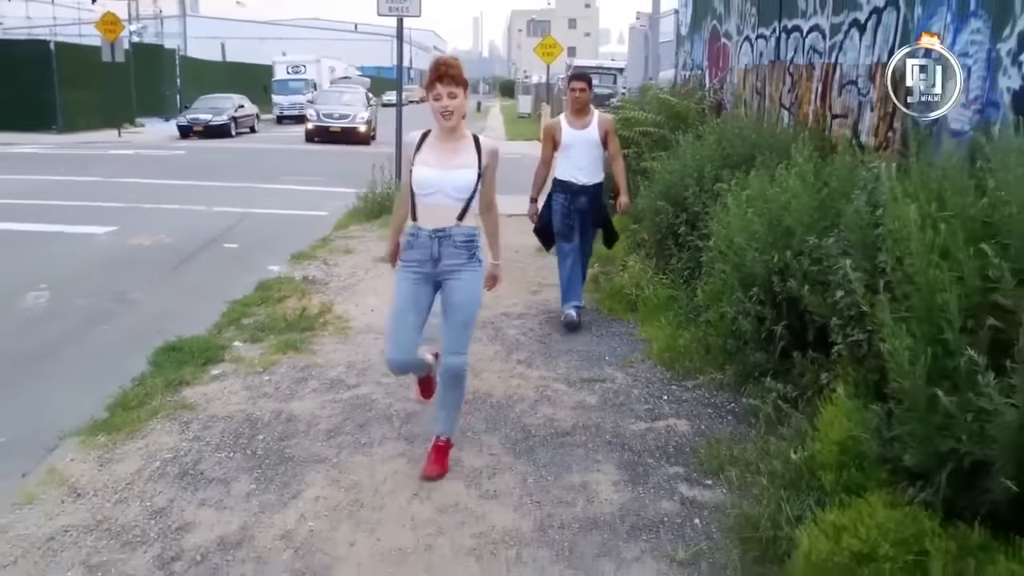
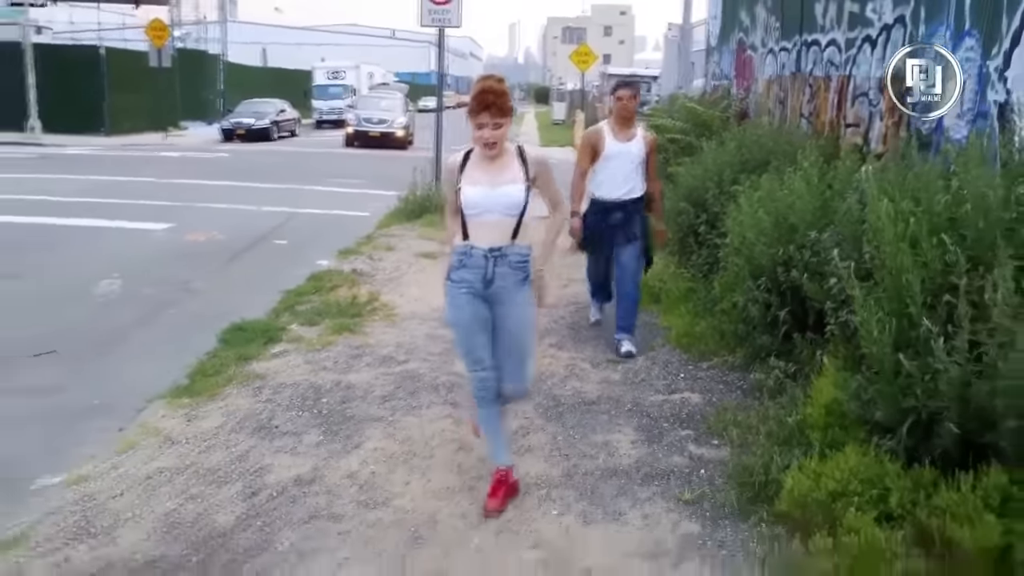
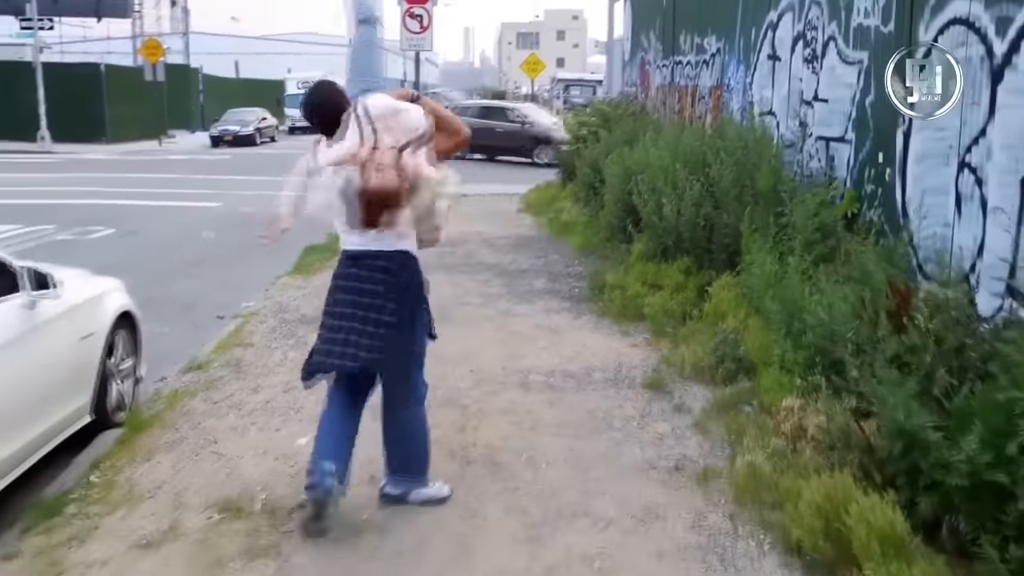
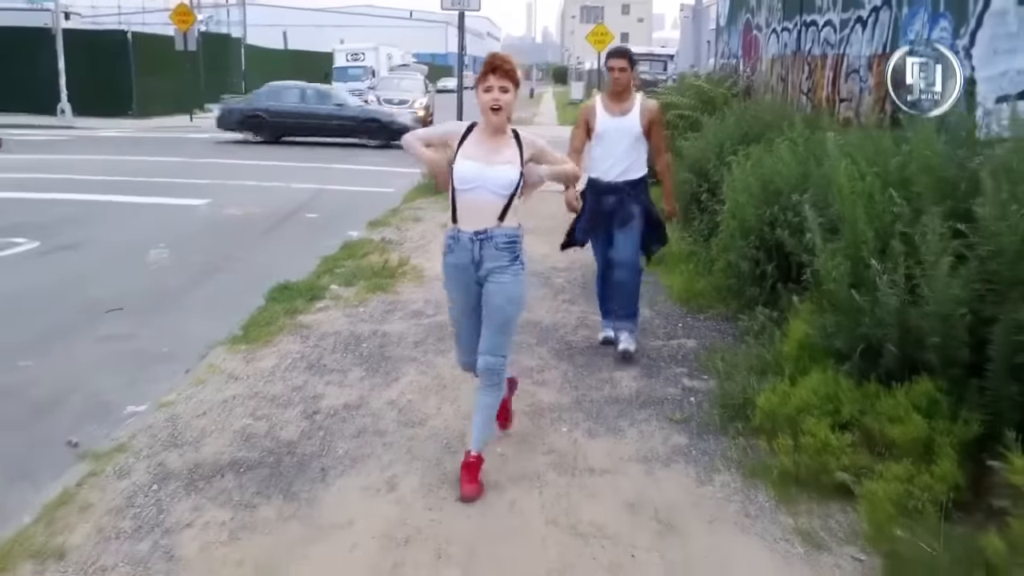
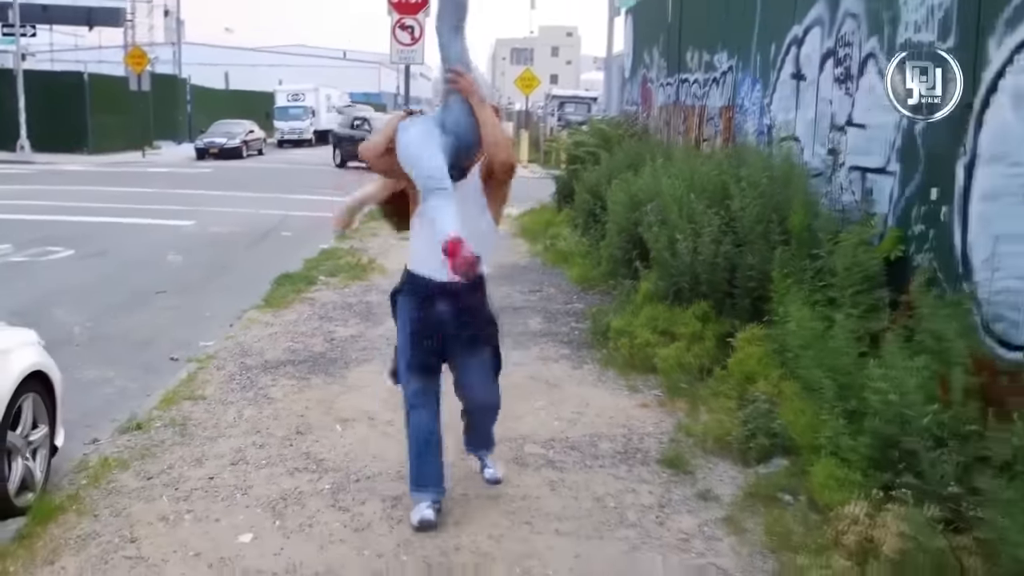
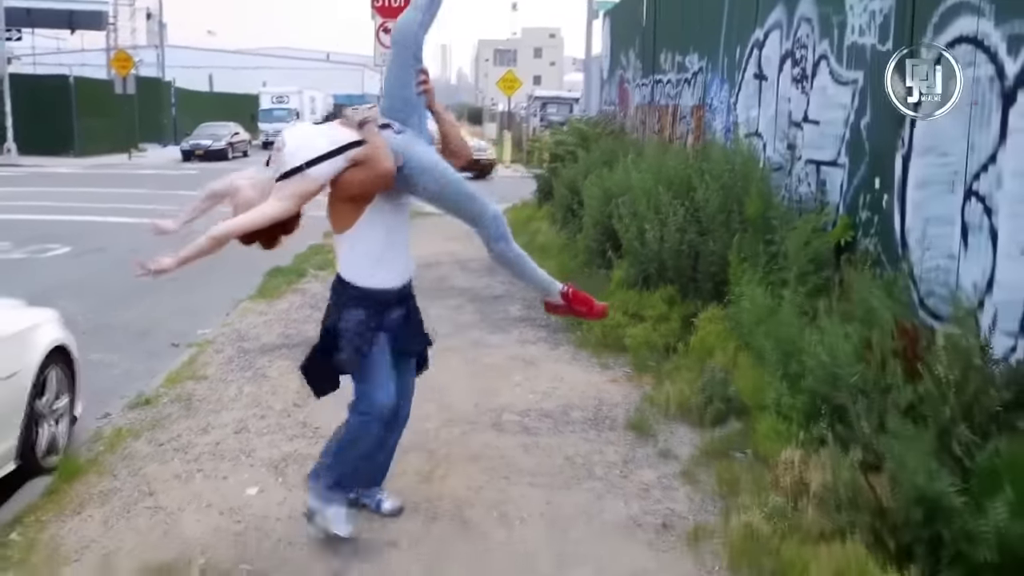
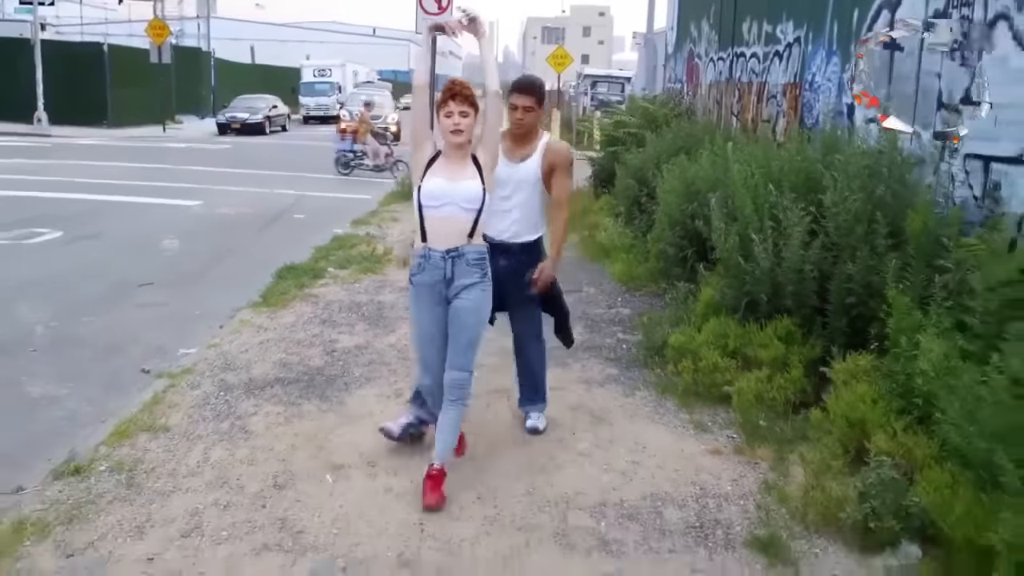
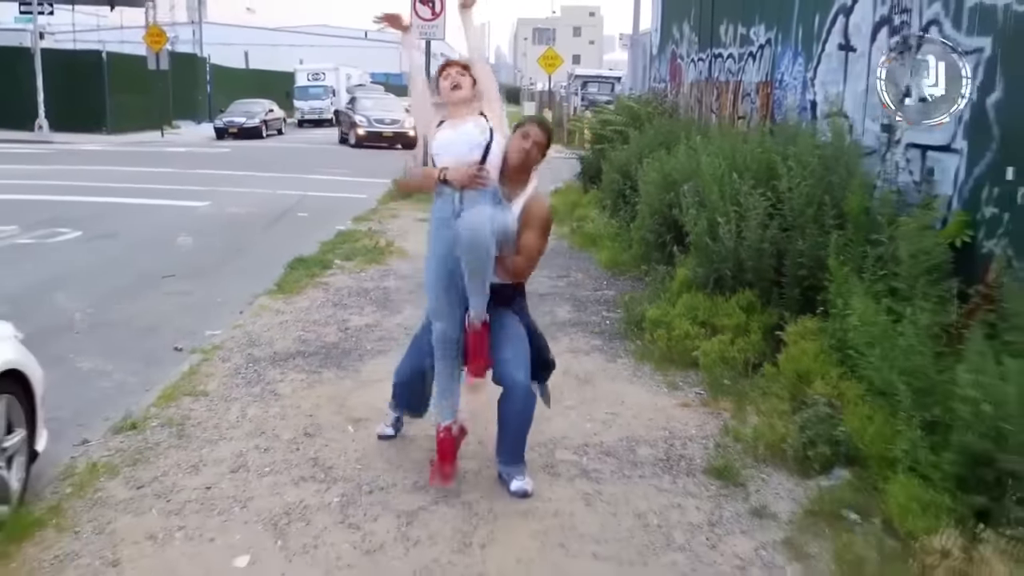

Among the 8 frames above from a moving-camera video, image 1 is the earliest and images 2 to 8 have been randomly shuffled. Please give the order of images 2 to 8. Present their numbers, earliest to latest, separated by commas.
2, 4, 7, 8, 5, 6, 3
